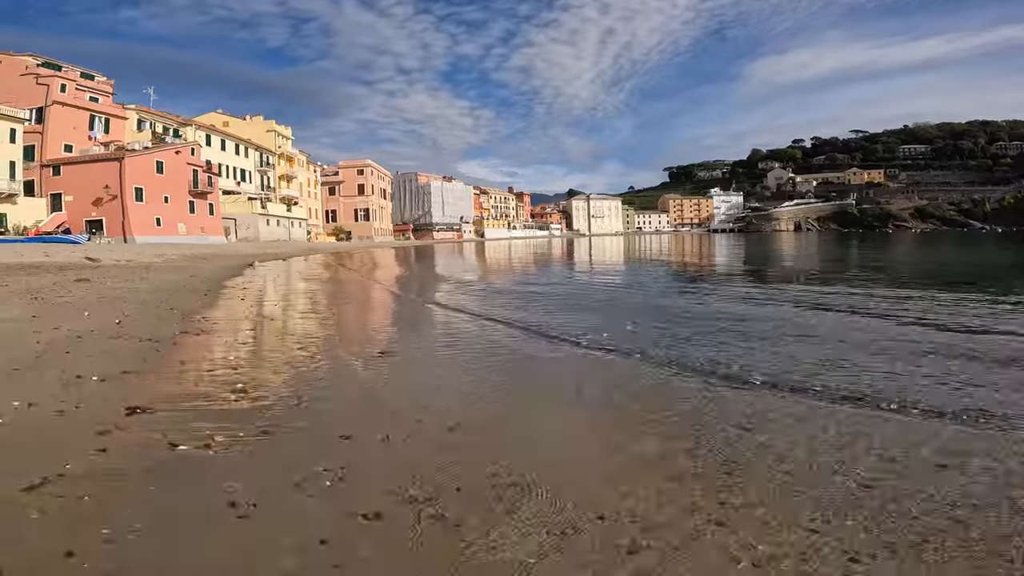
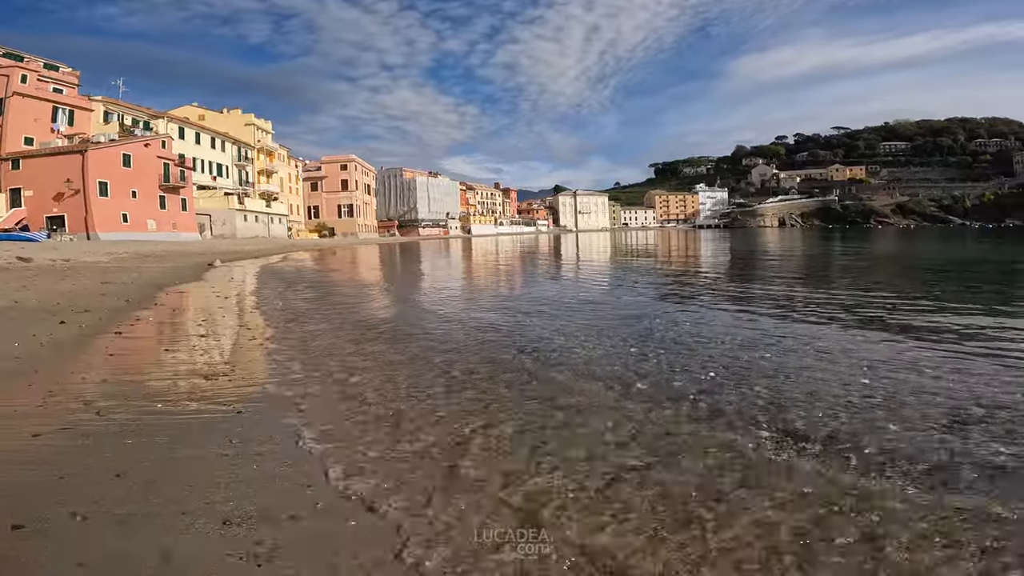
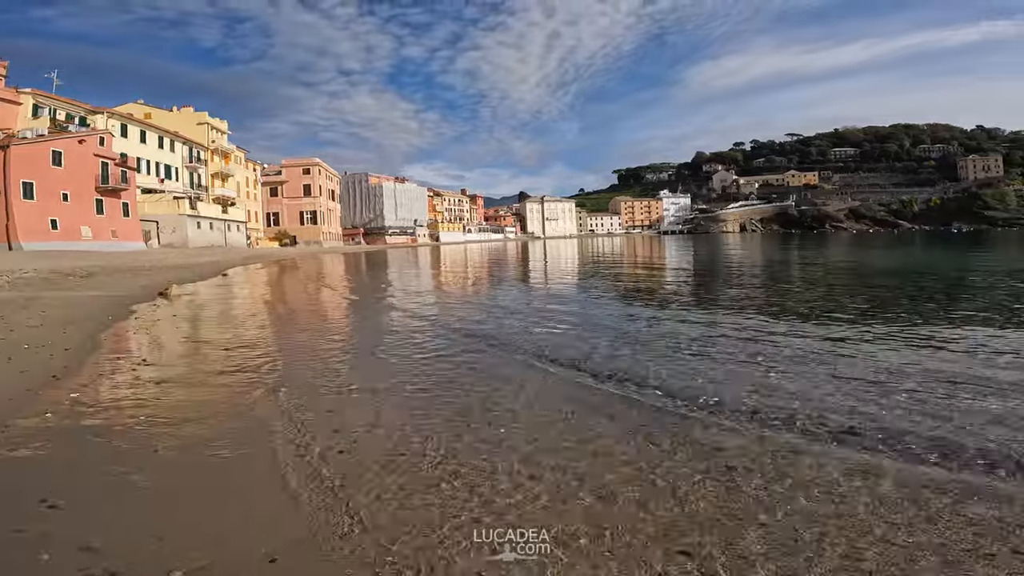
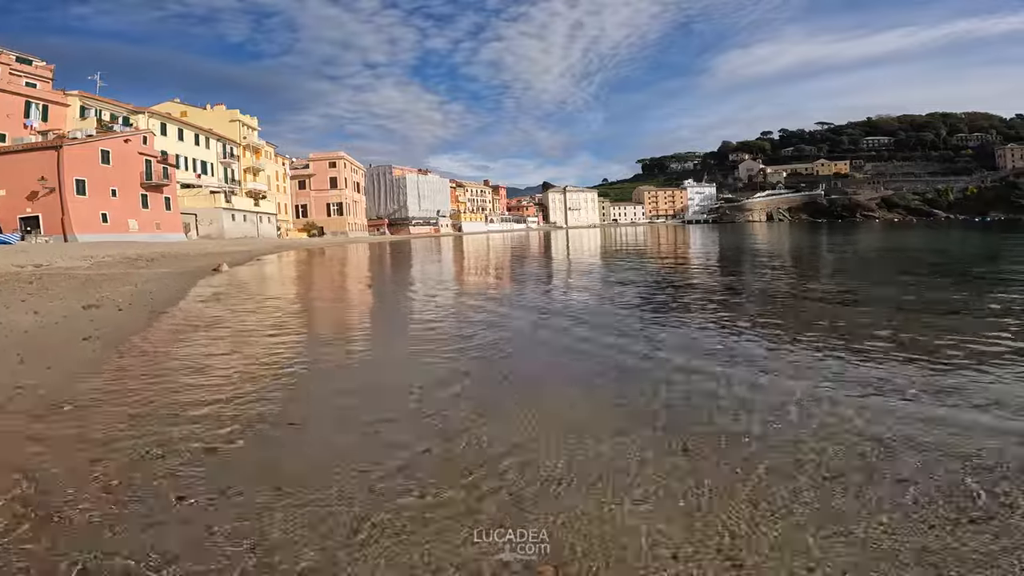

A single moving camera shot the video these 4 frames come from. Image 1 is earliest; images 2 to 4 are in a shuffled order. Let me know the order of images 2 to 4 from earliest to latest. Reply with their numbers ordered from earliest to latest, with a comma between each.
2, 4, 3
